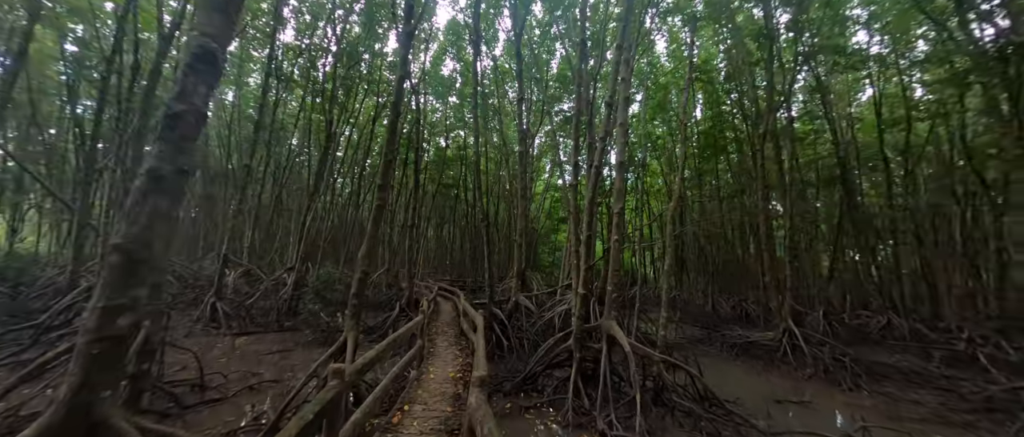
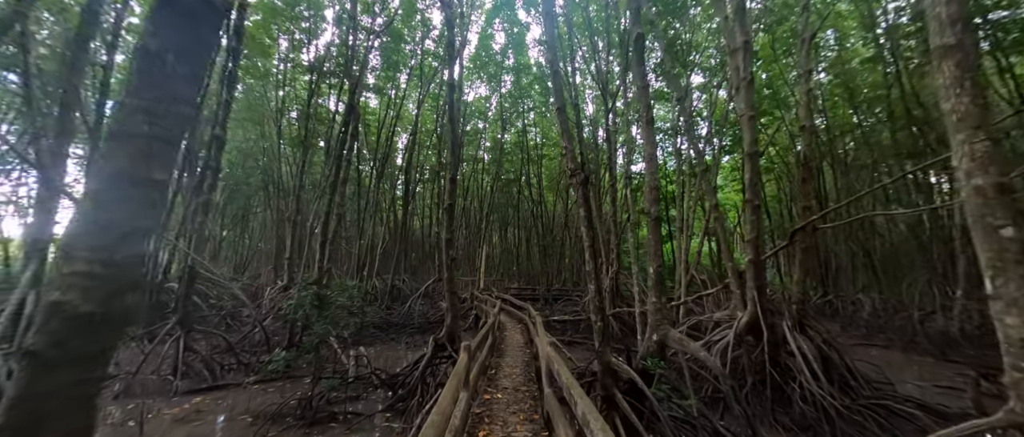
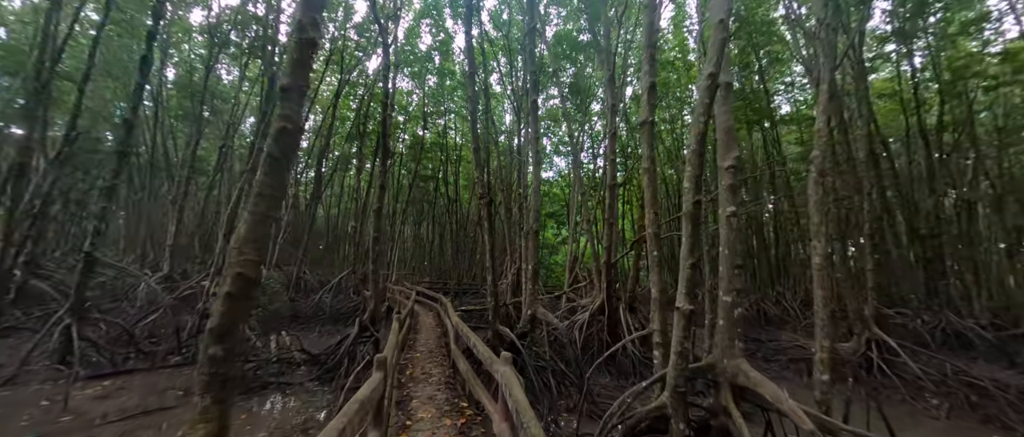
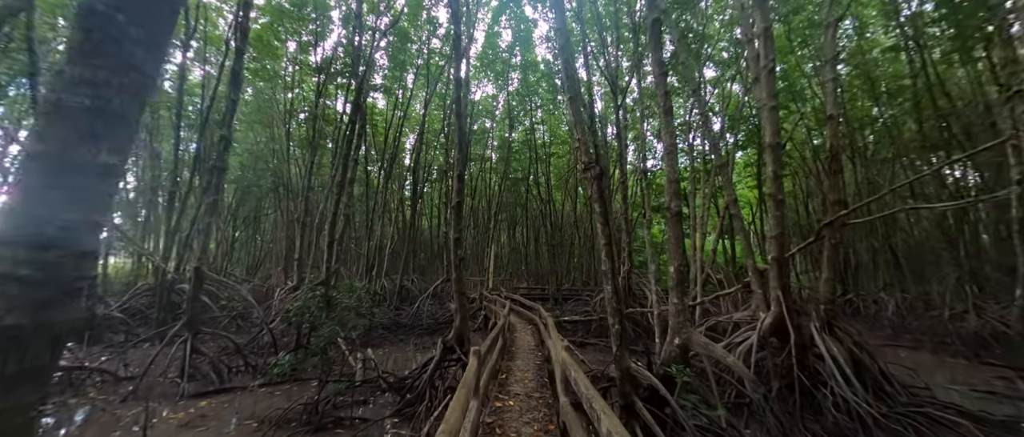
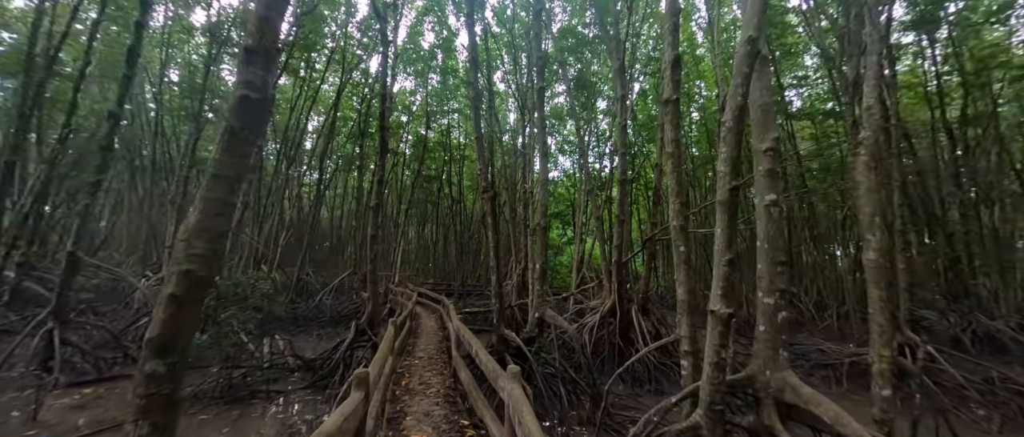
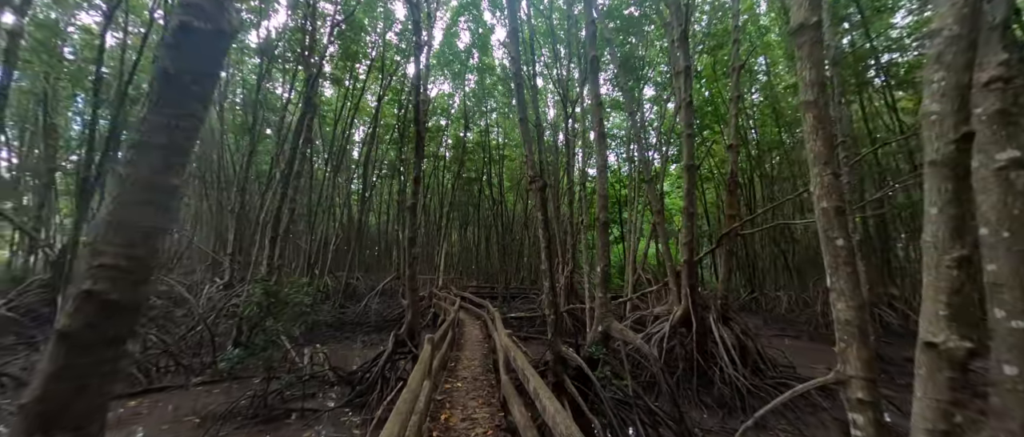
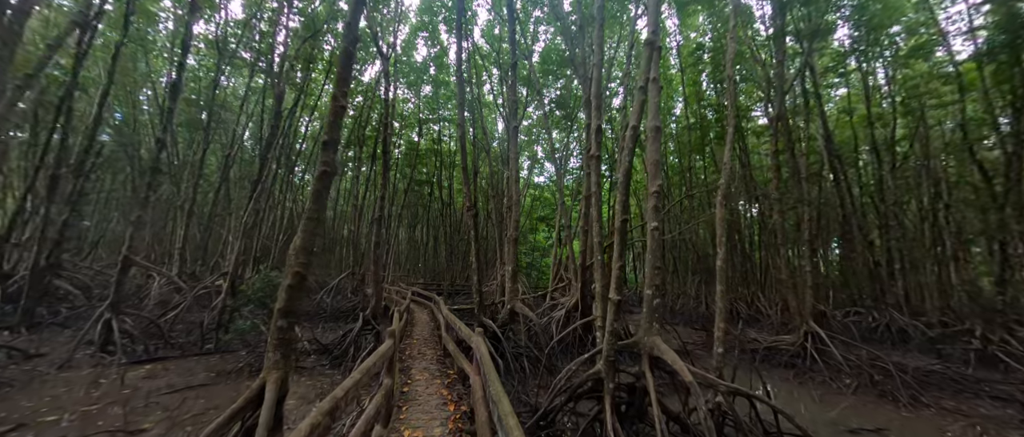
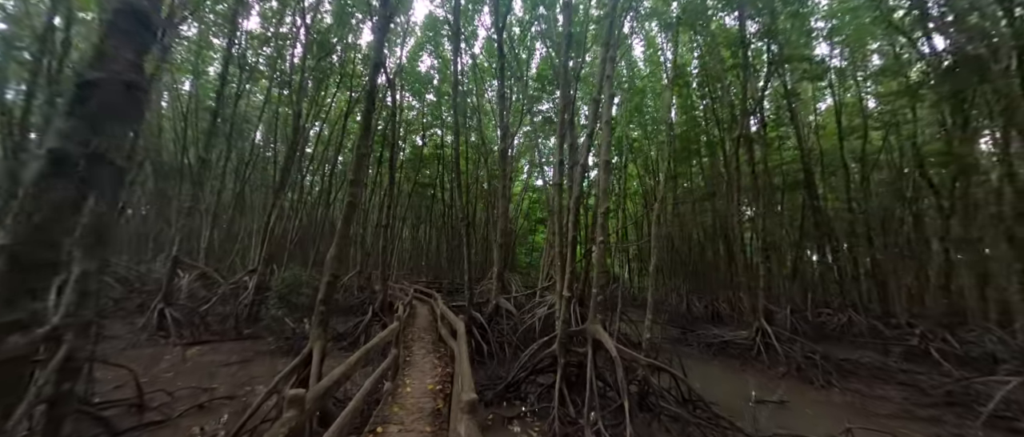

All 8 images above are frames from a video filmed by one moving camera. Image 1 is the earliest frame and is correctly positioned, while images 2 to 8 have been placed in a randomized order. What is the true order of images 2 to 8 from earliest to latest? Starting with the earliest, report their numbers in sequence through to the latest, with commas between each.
8, 7, 3, 5, 6, 2, 4
